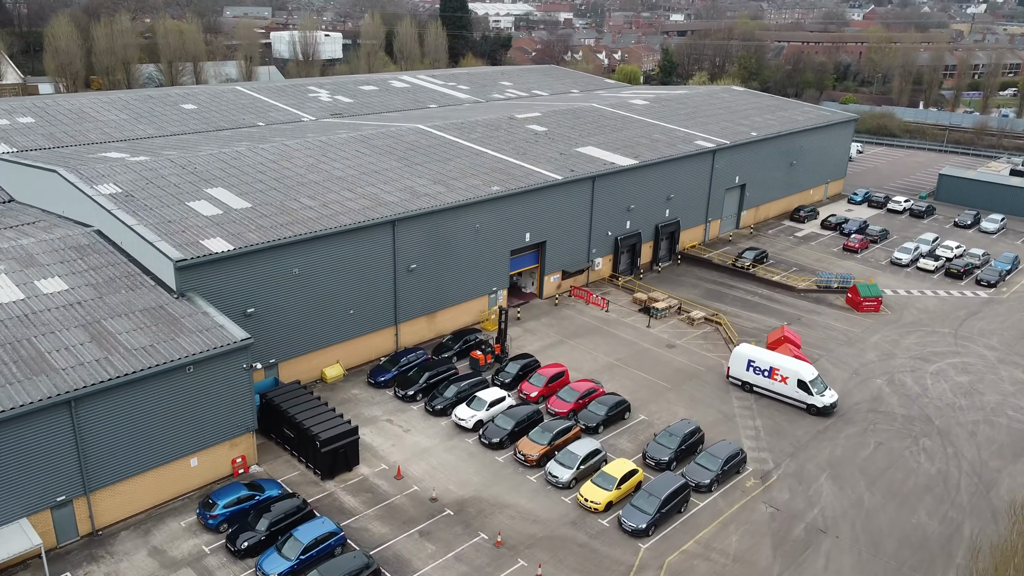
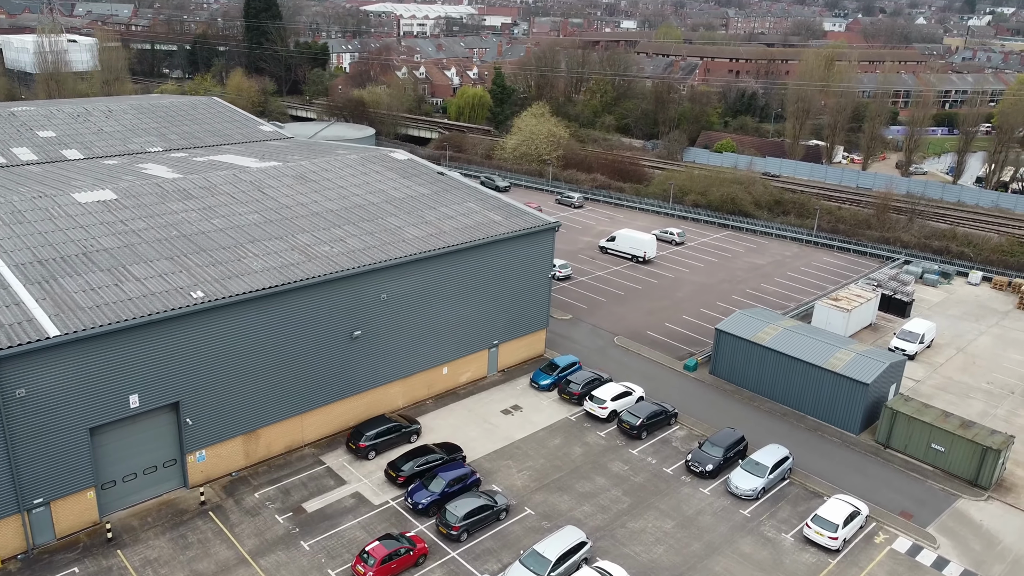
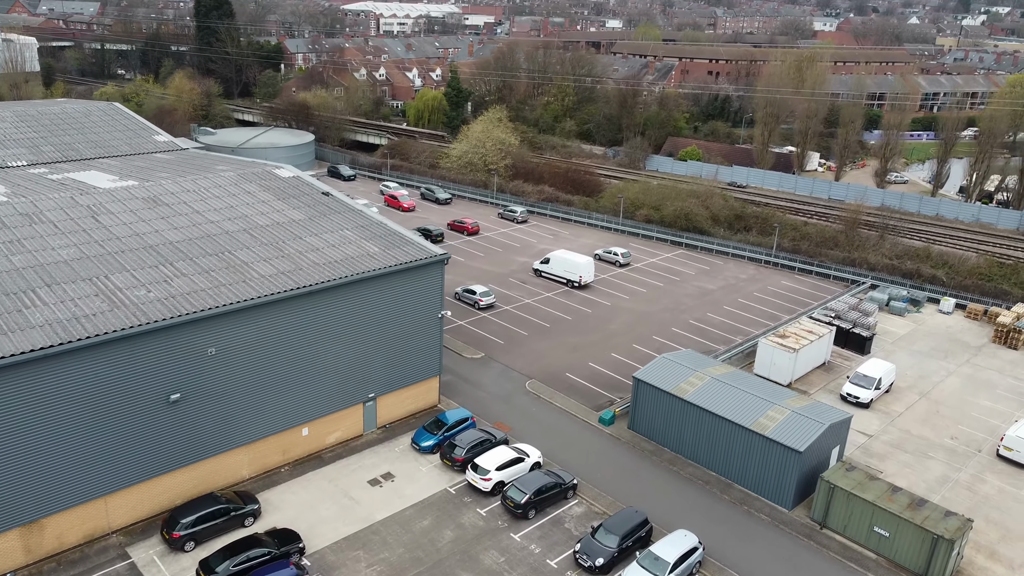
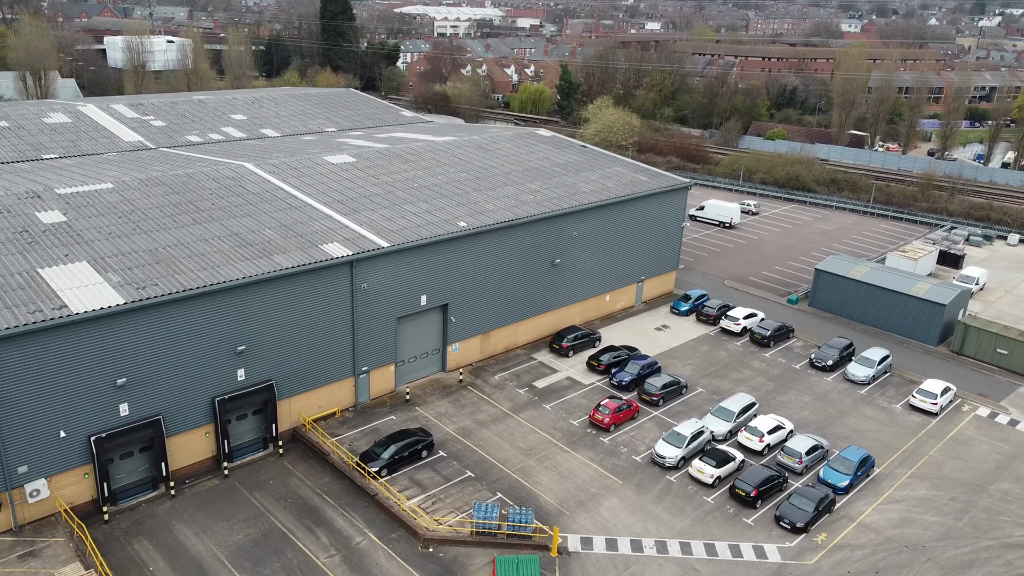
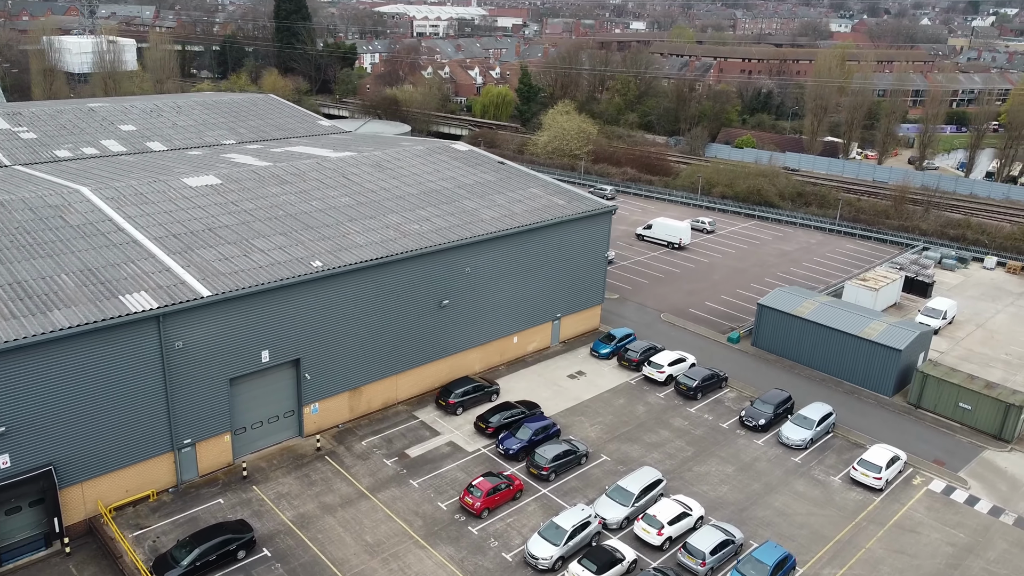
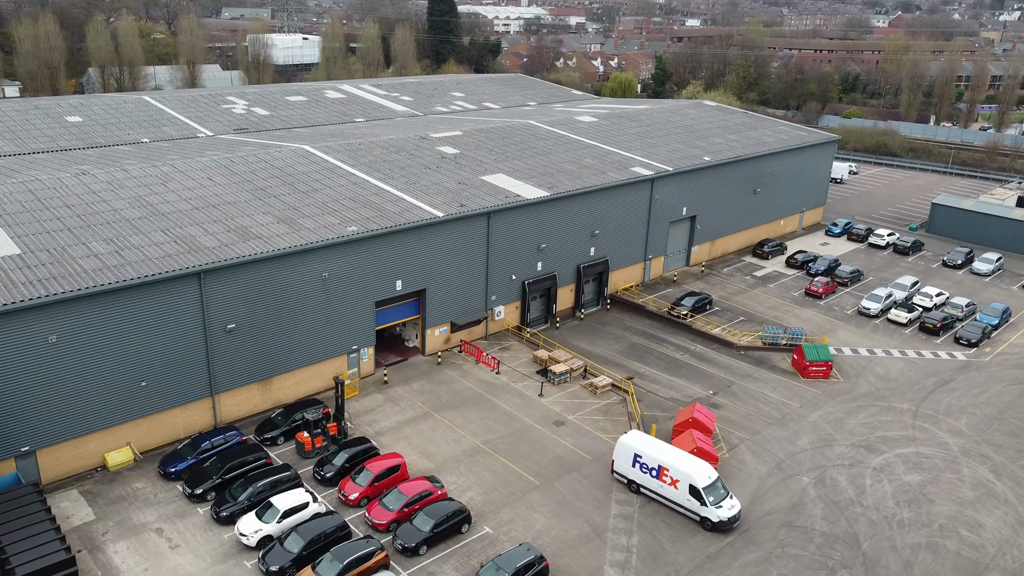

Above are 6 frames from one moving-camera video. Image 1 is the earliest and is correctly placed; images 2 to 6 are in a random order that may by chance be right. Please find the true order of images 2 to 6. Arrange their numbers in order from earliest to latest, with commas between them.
6, 4, 5, 2, 3
